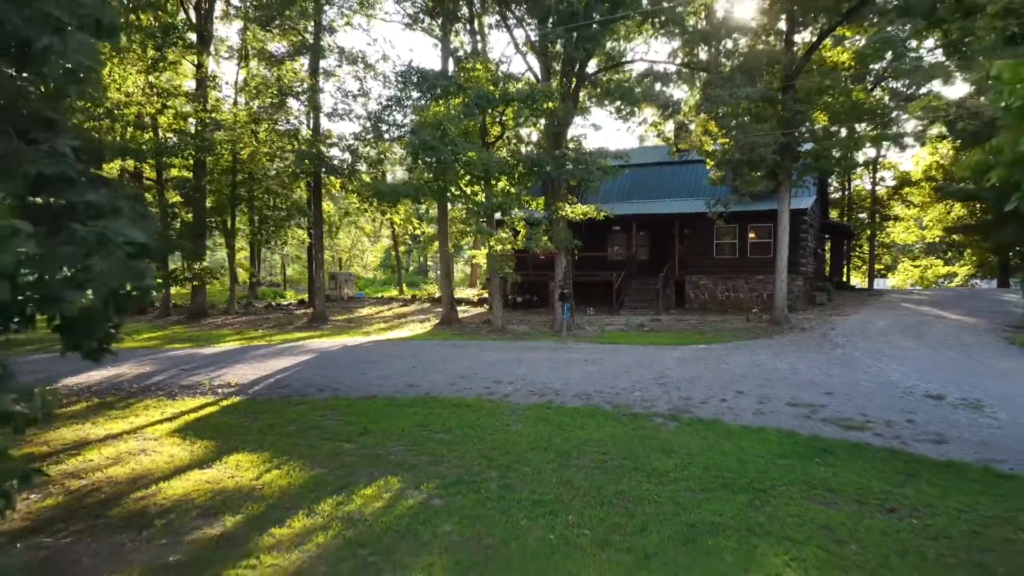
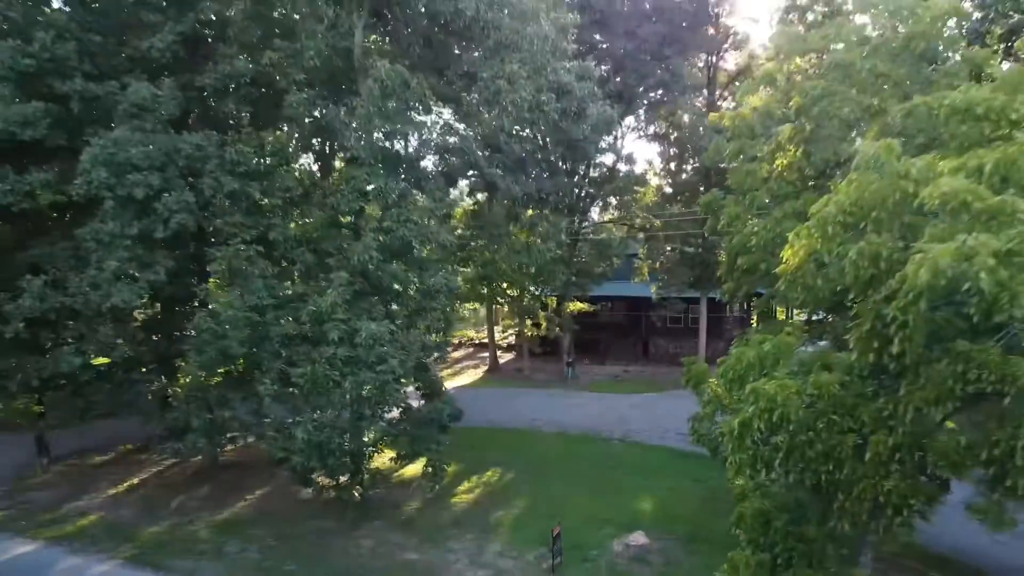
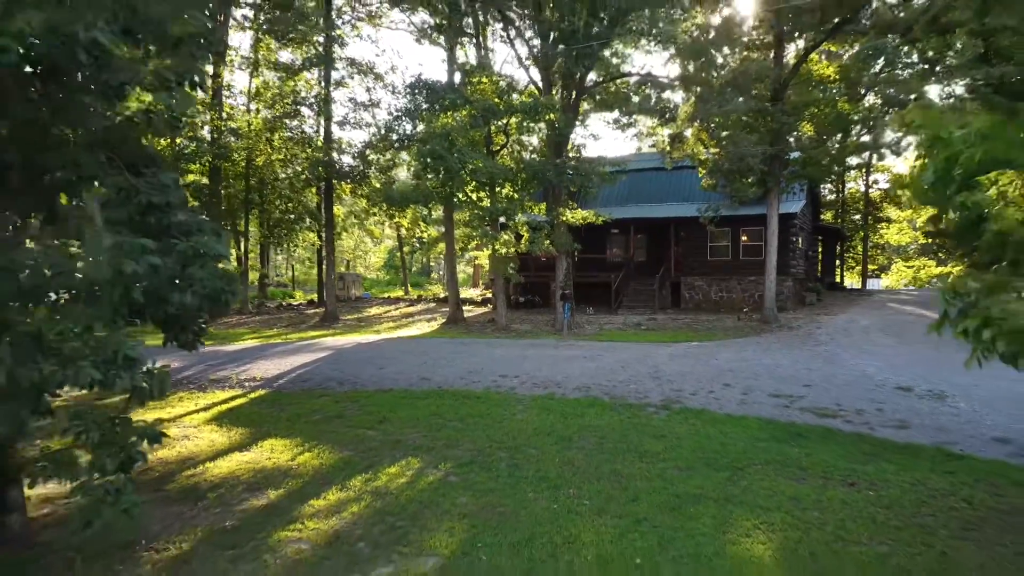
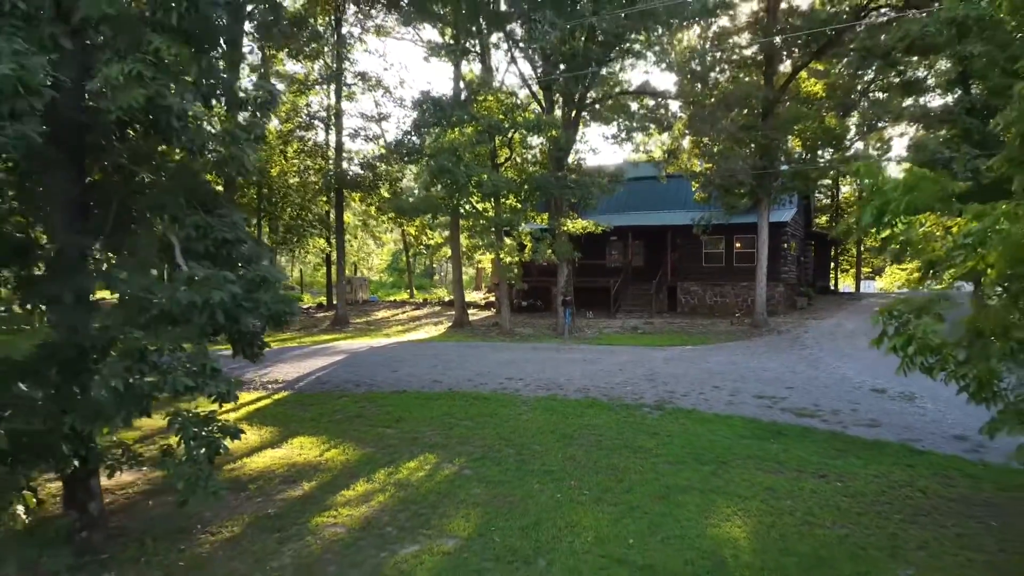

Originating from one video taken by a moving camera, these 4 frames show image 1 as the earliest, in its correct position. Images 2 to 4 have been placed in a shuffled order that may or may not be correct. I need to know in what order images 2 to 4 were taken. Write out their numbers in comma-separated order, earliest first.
3, 4, 2
